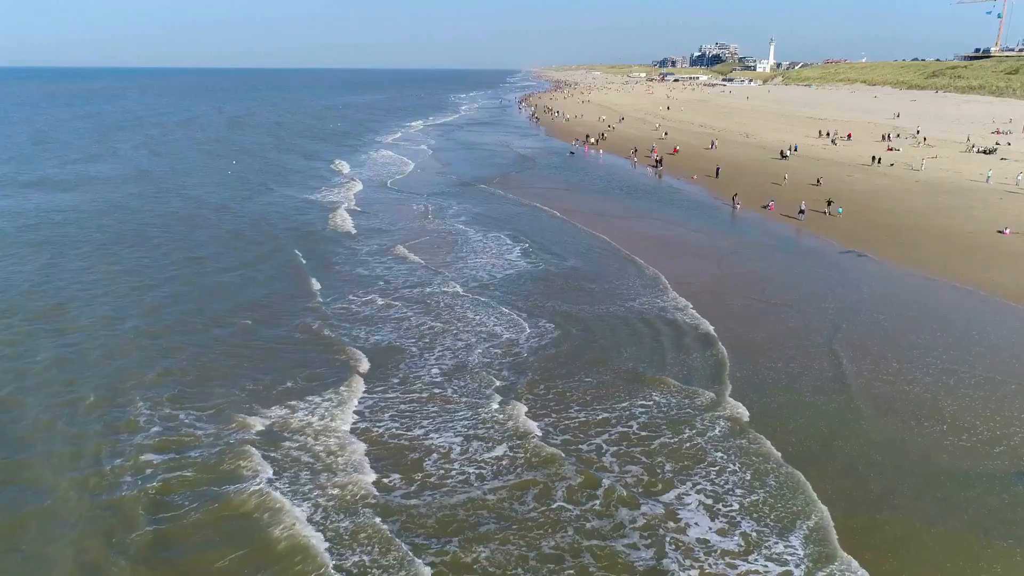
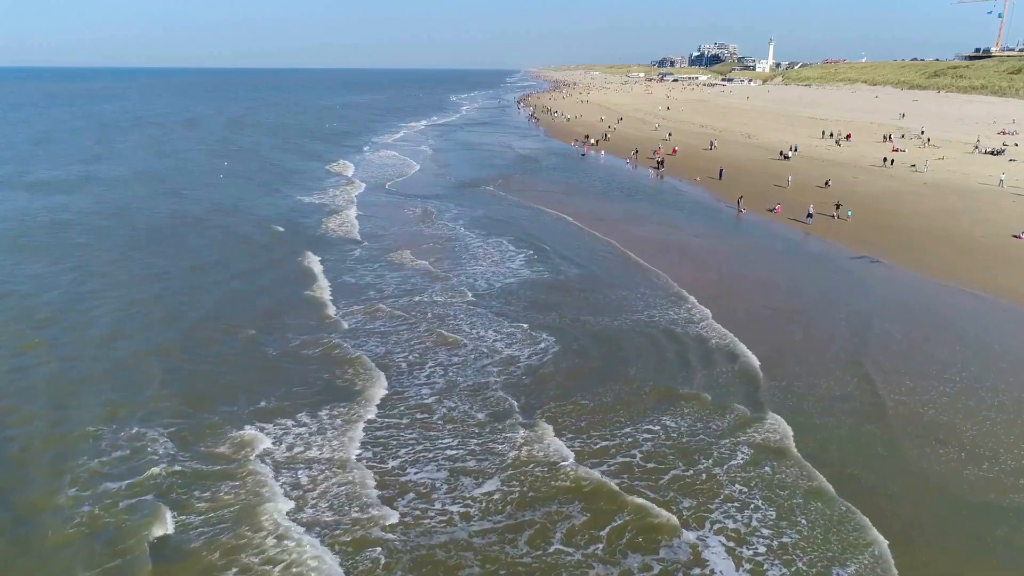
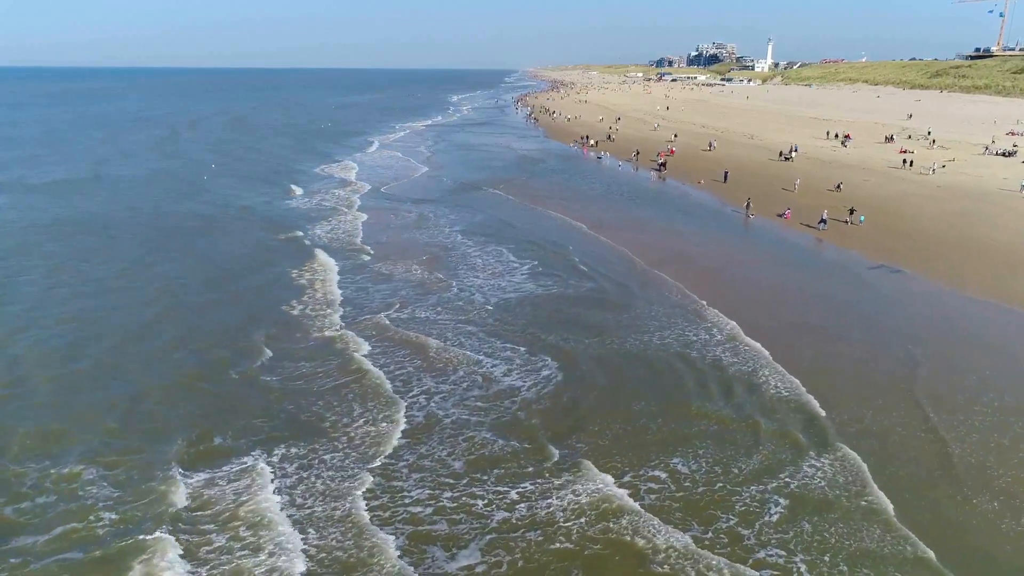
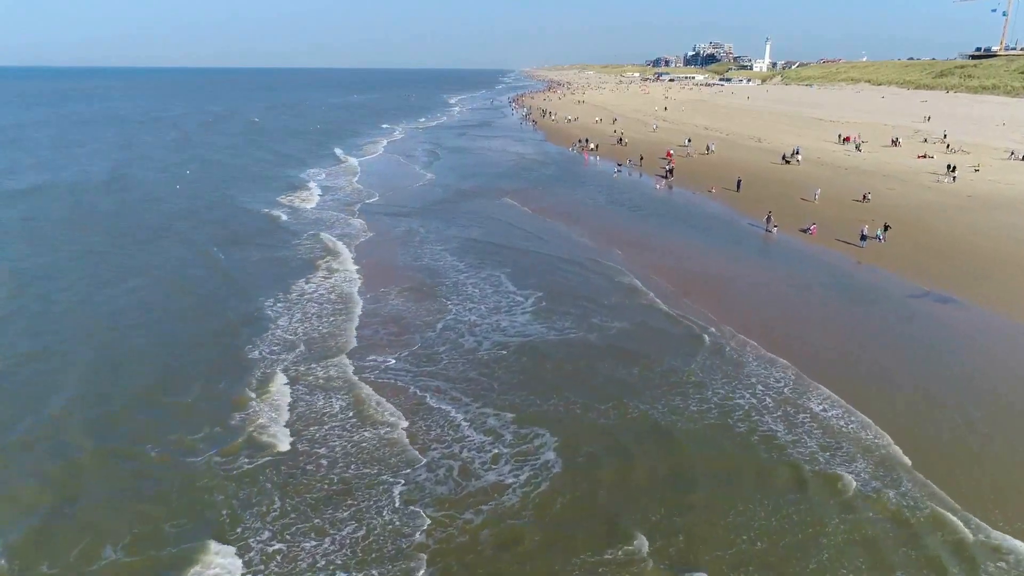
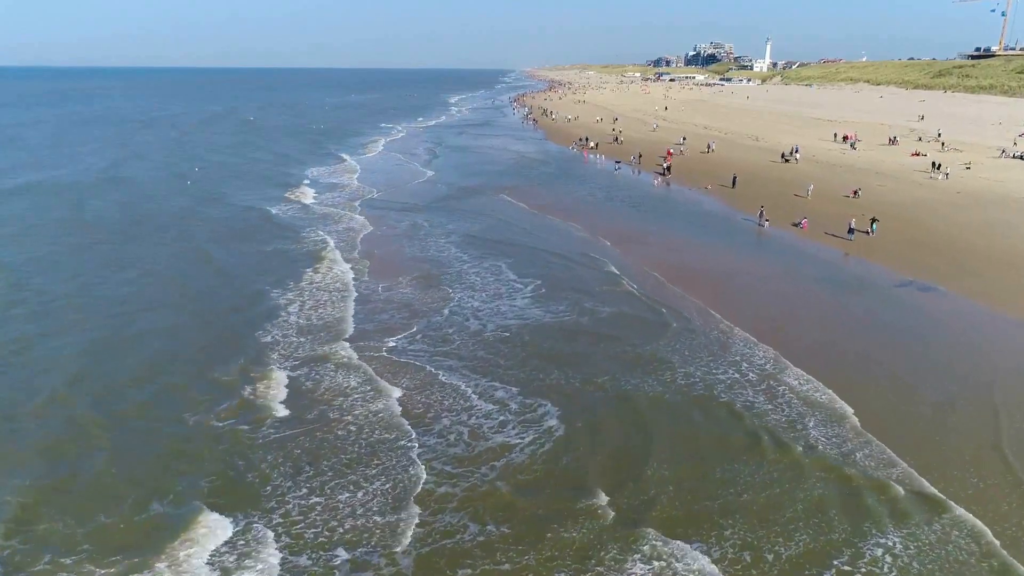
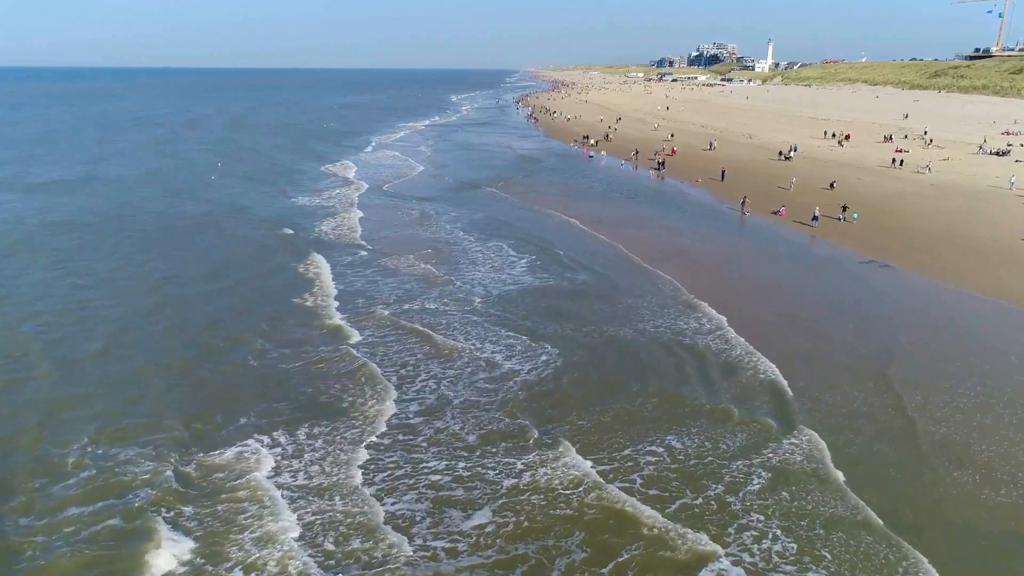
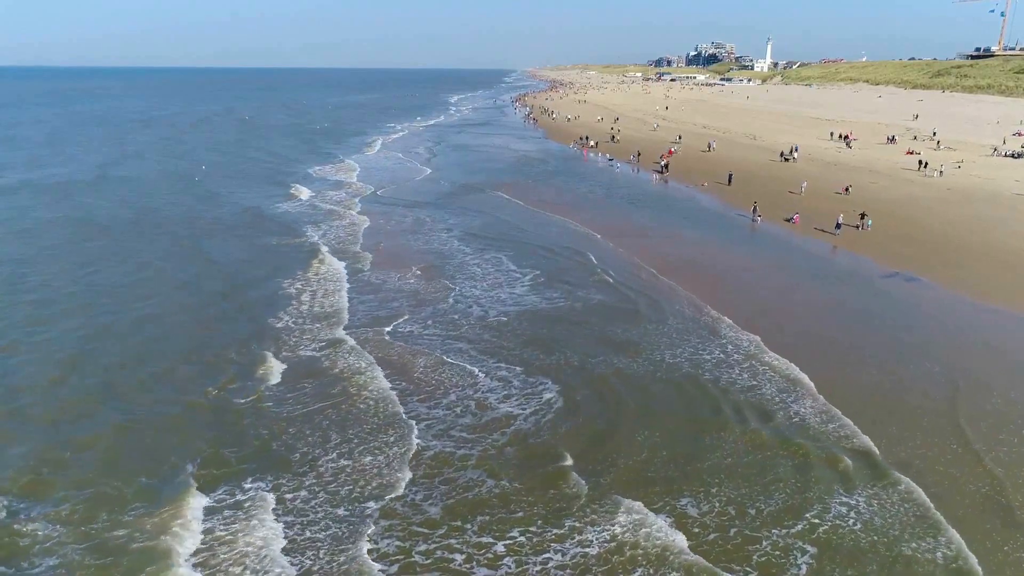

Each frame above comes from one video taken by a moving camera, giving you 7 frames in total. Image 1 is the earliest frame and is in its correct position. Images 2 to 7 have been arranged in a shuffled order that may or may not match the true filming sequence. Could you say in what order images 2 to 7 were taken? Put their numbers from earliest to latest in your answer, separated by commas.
2, 6, 3, 7, 5, 4
